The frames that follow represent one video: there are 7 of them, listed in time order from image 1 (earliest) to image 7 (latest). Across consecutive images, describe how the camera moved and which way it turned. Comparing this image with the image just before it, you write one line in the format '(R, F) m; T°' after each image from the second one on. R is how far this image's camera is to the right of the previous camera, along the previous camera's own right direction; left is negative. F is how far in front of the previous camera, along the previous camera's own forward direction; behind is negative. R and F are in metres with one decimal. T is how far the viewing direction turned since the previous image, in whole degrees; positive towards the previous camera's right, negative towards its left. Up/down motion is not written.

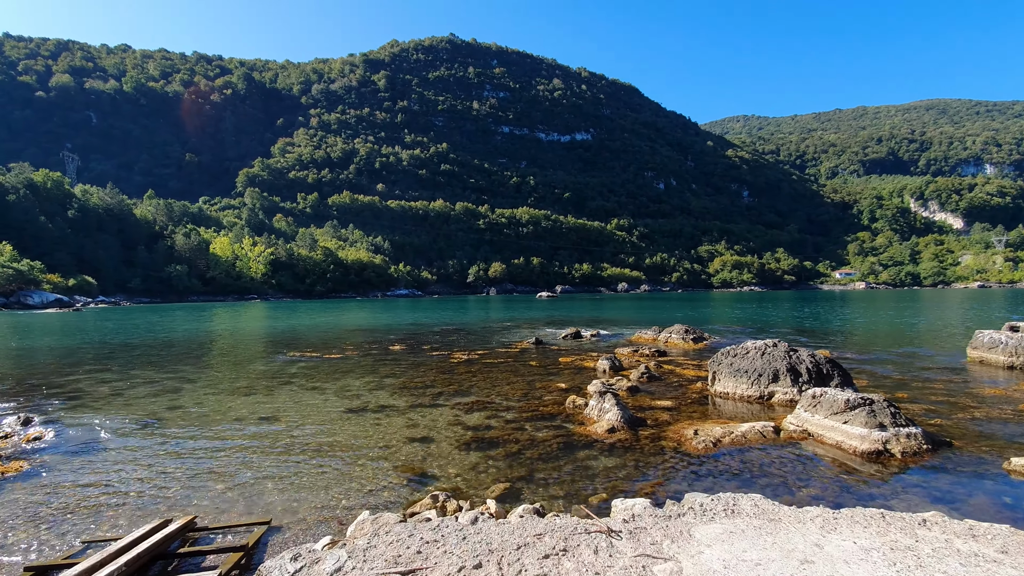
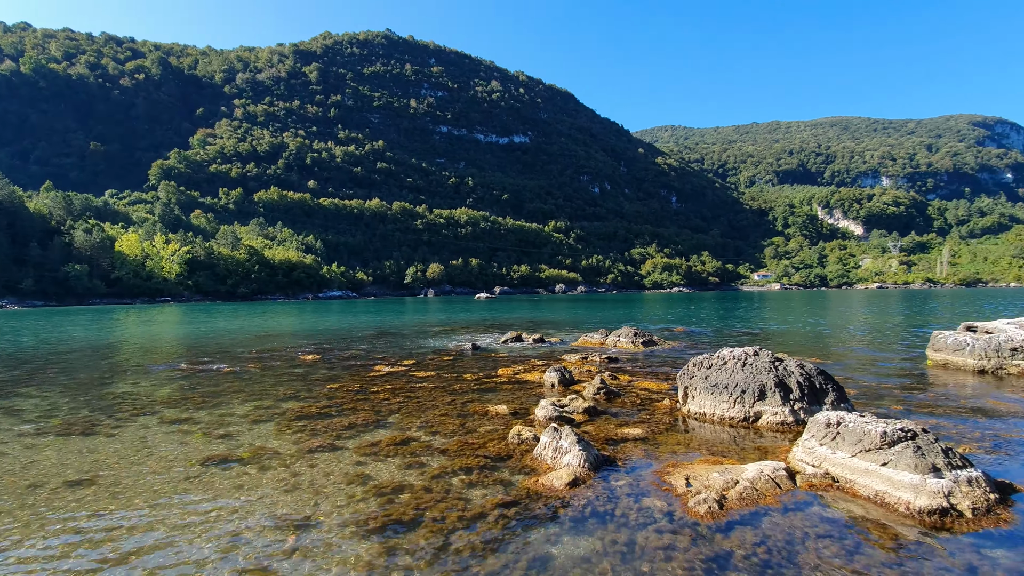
(+0.2, +2.7) m; +7°
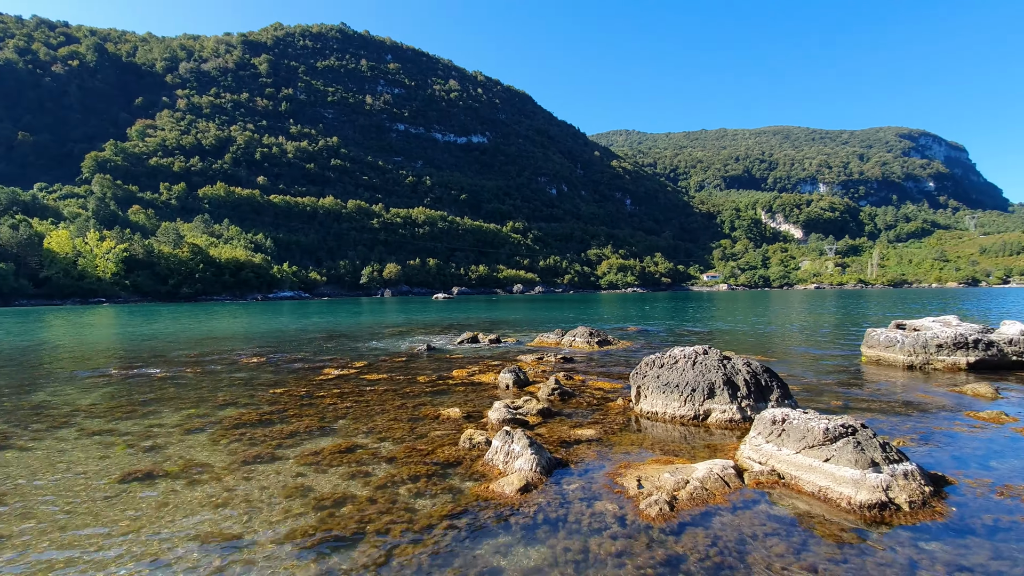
(+0.1, +0.2) m; +5°
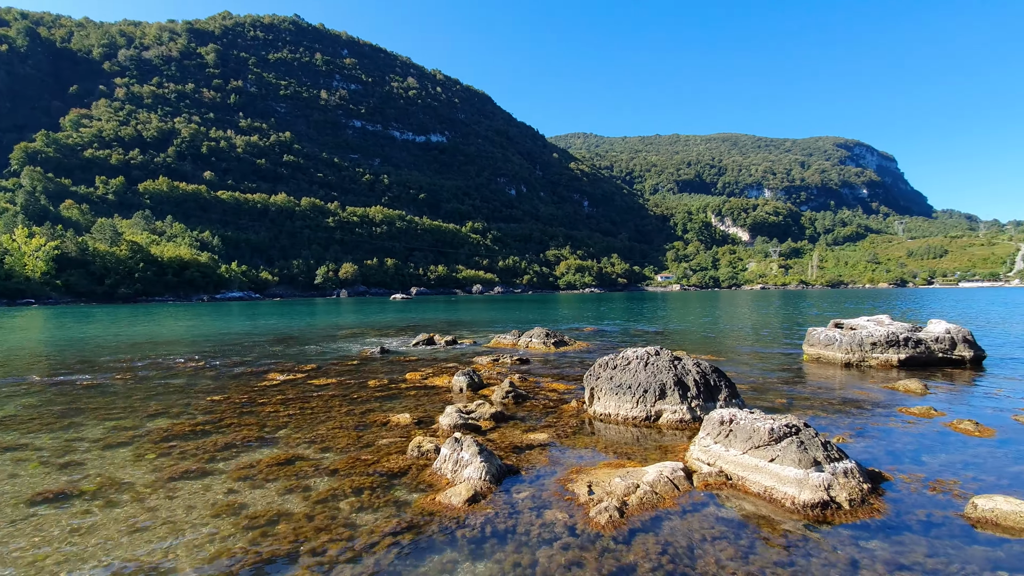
(+0.1, +0.2) m; +5°
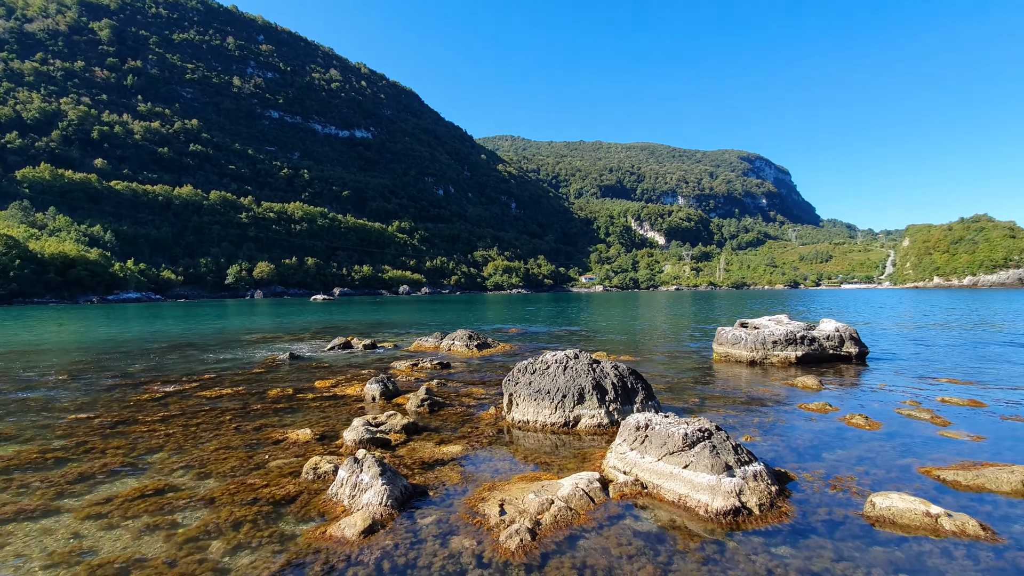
(+0.3, +0.5) m; +9°
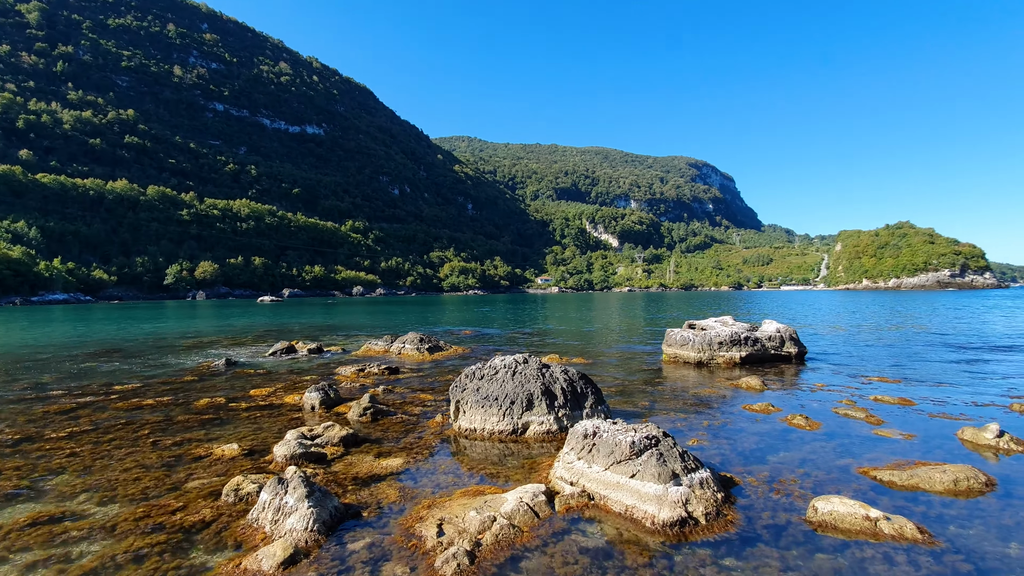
(+0.2, +0.3) m; +5°
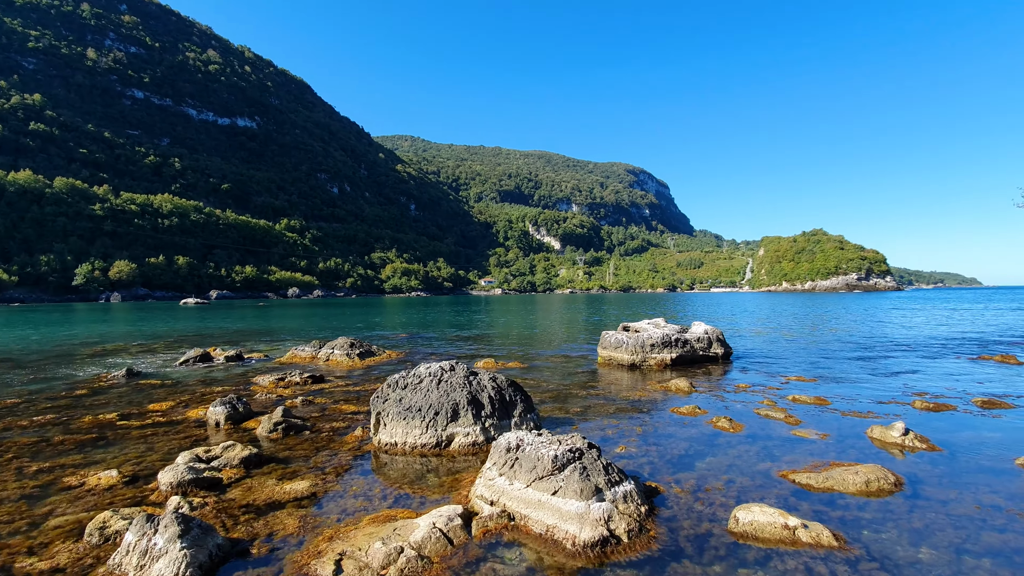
(+0.3, +0.4) m; +7°
